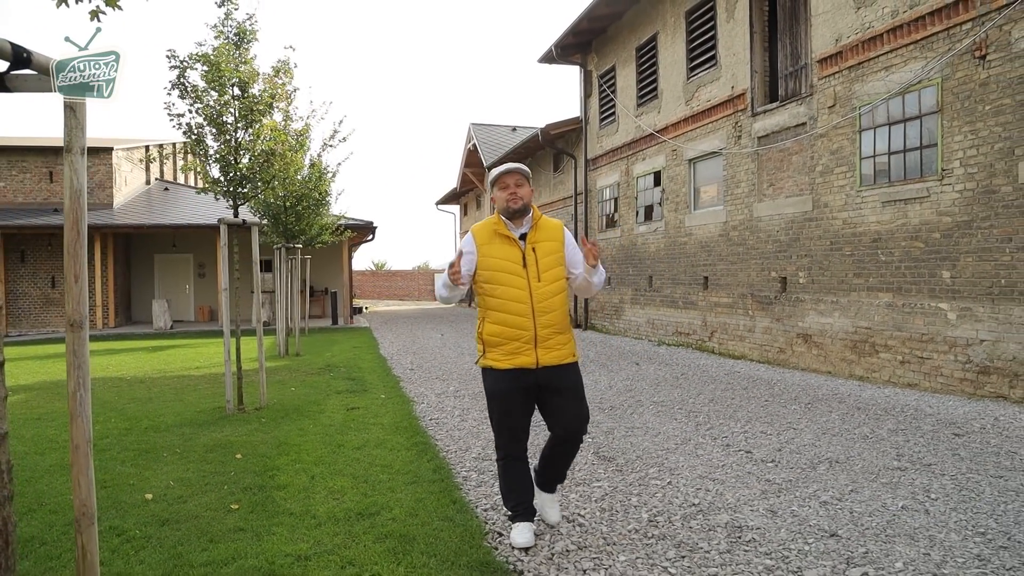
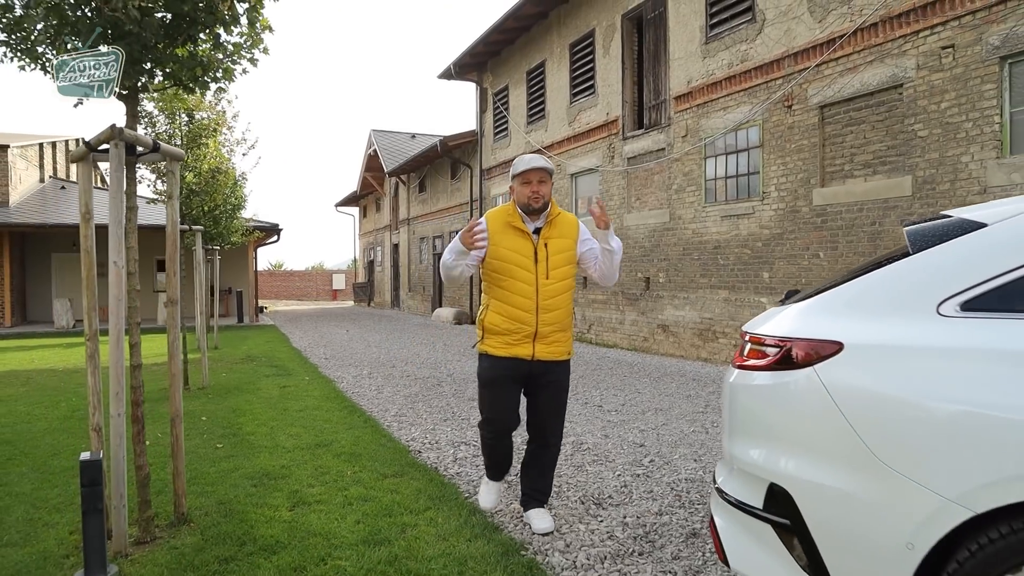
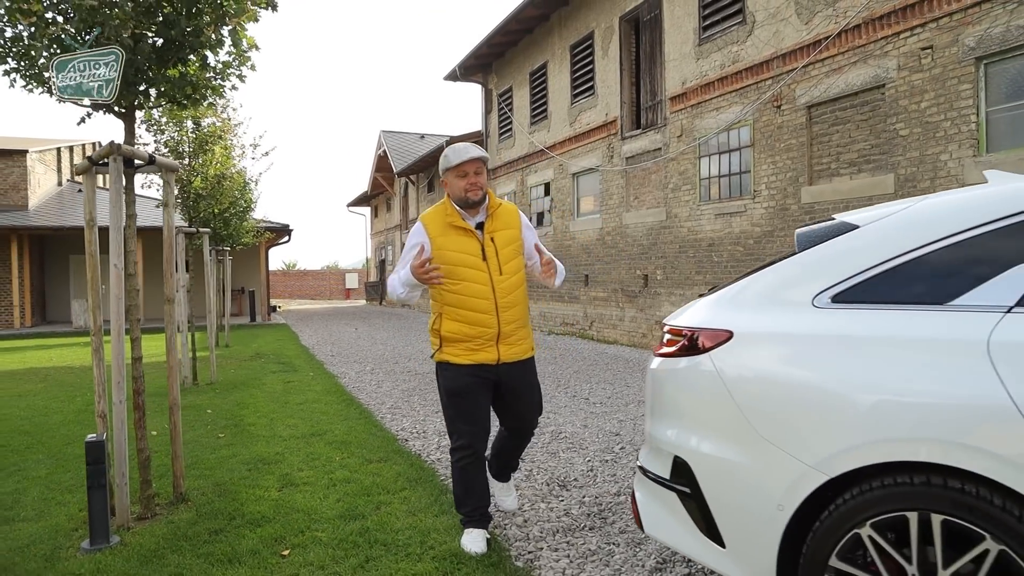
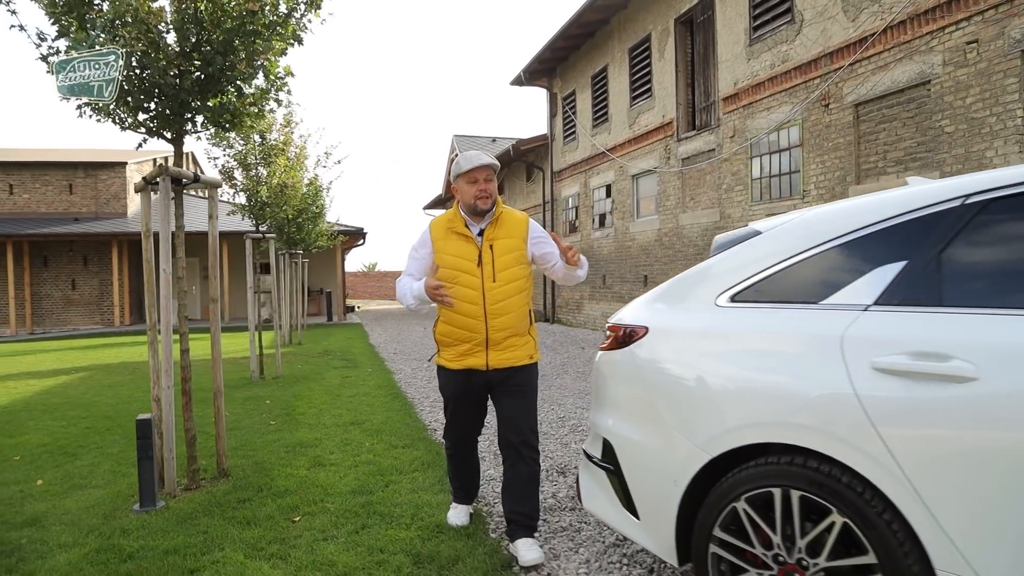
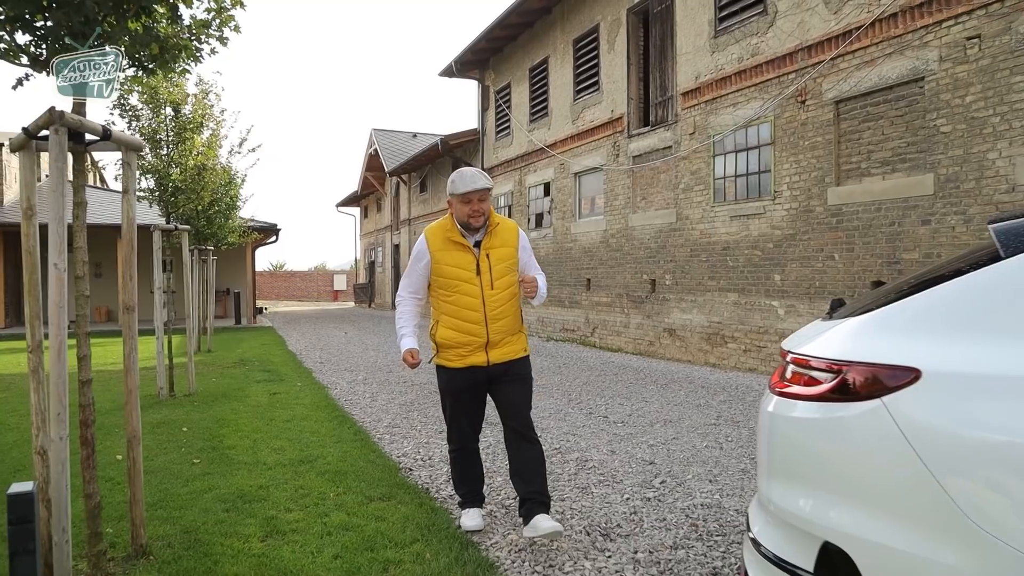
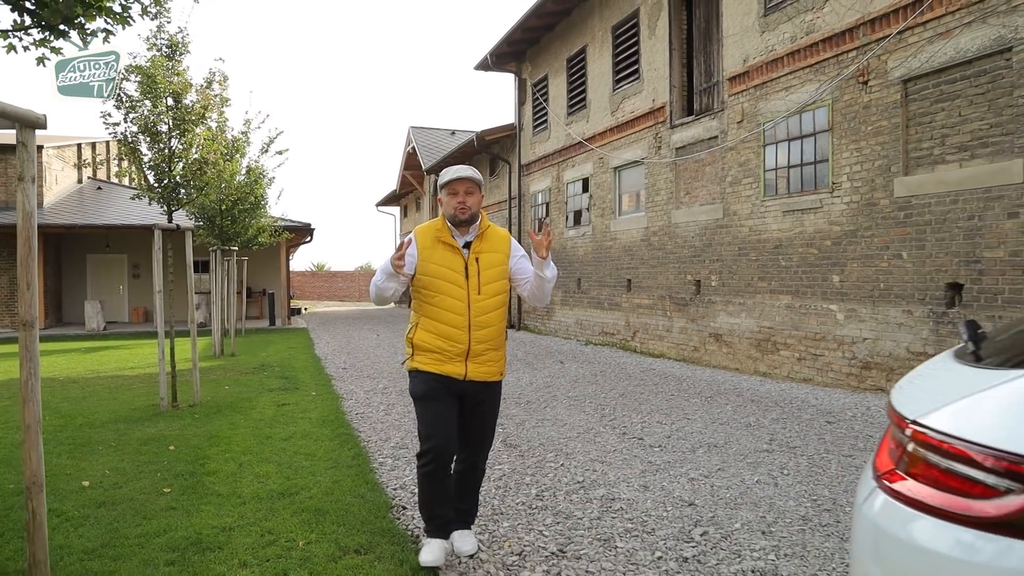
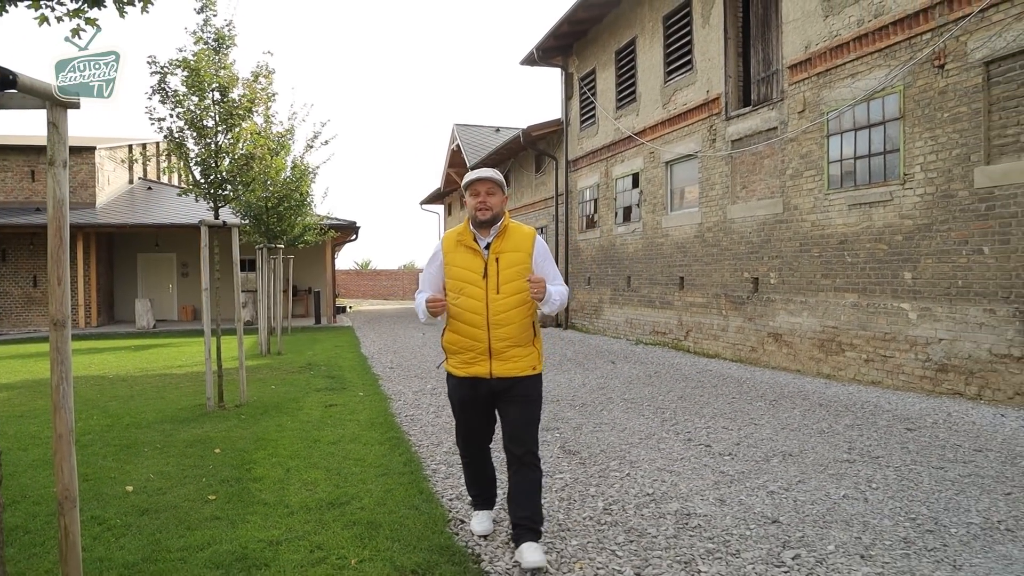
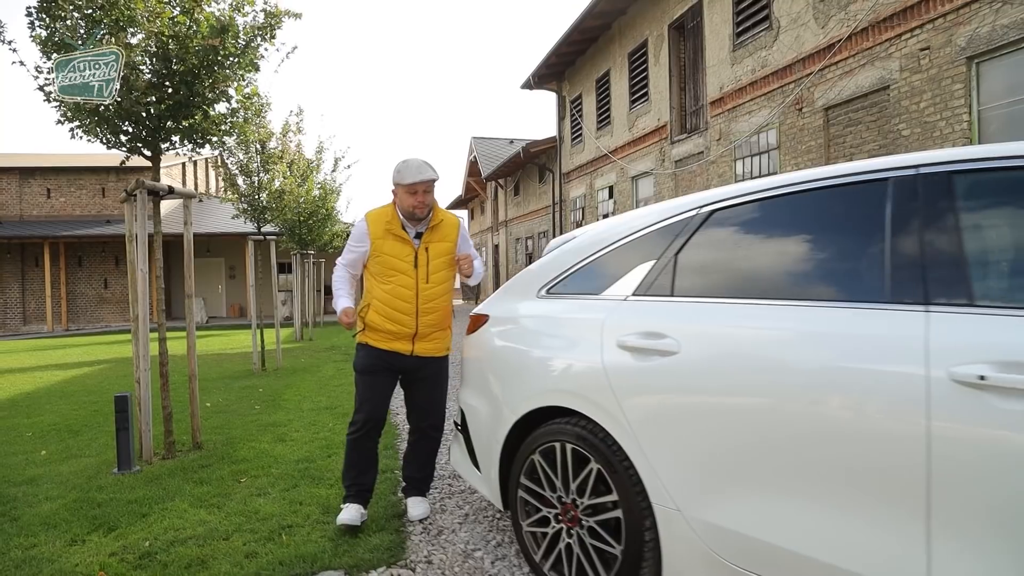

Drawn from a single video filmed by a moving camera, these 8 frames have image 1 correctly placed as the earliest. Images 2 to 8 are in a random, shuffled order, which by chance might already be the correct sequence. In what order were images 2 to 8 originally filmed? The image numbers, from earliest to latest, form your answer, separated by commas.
7, 6, 5, 2, 3, 4, 8
